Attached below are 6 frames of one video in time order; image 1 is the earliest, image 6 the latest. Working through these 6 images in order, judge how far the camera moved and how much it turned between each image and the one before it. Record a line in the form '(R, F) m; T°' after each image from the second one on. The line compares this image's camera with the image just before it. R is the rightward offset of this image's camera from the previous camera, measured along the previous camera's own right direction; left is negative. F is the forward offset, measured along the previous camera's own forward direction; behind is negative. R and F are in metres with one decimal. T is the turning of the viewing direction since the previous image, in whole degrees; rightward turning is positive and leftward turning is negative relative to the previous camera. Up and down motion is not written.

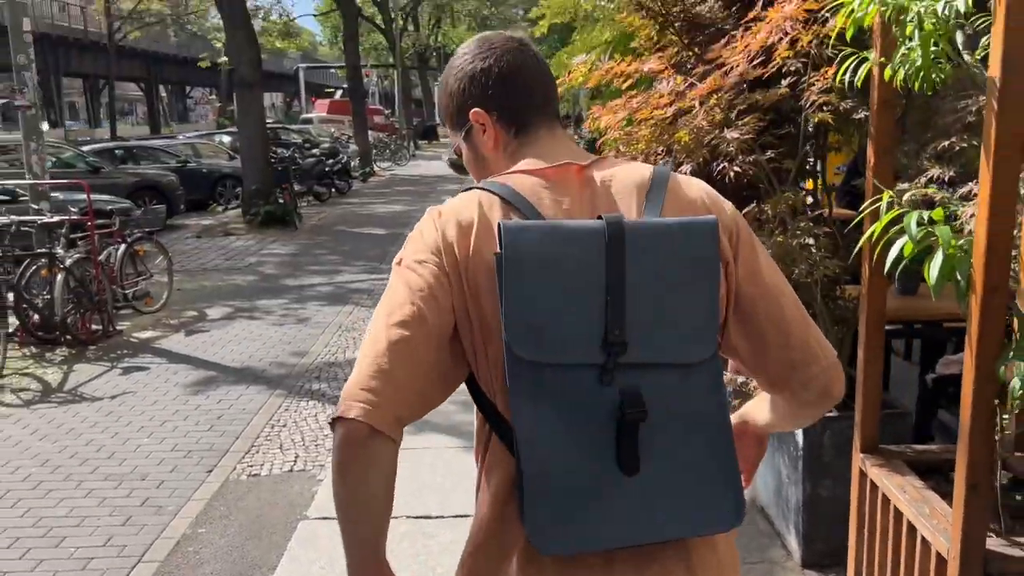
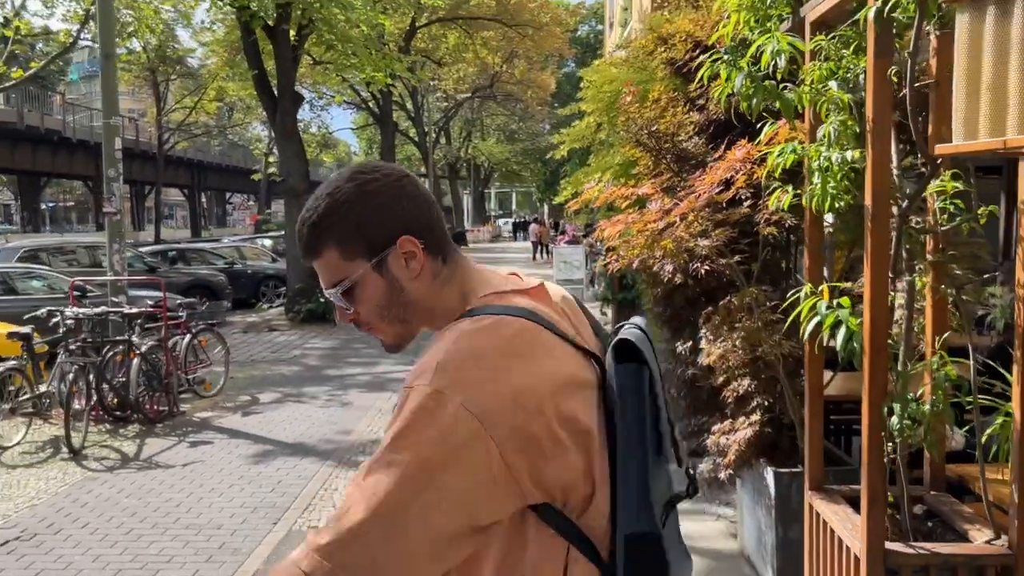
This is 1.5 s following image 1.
(0.0, -0.9) m; -2°
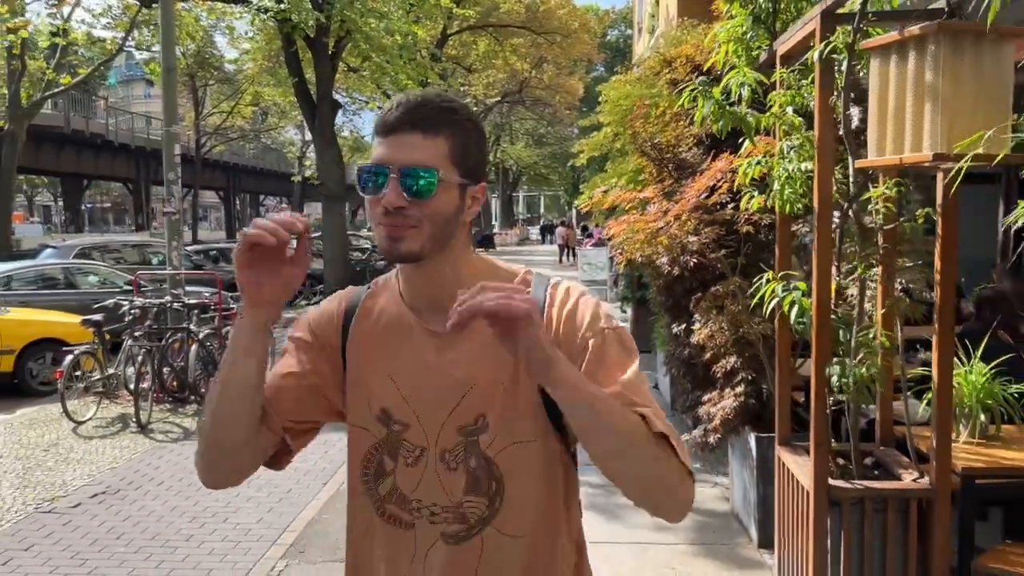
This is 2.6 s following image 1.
(0.0, -0.8) m; -2°
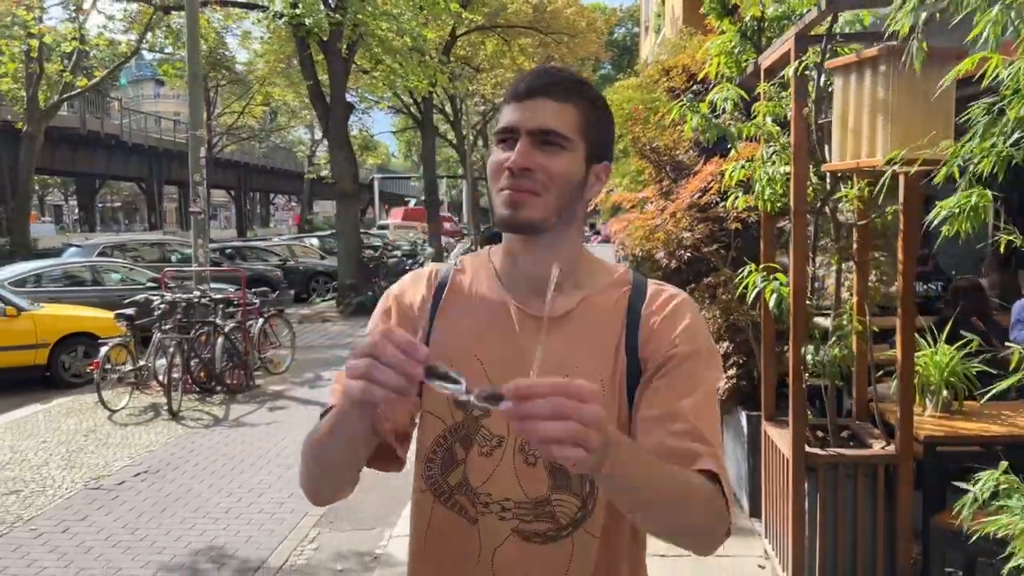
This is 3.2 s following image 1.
(0.0, -0.5) m; -1°
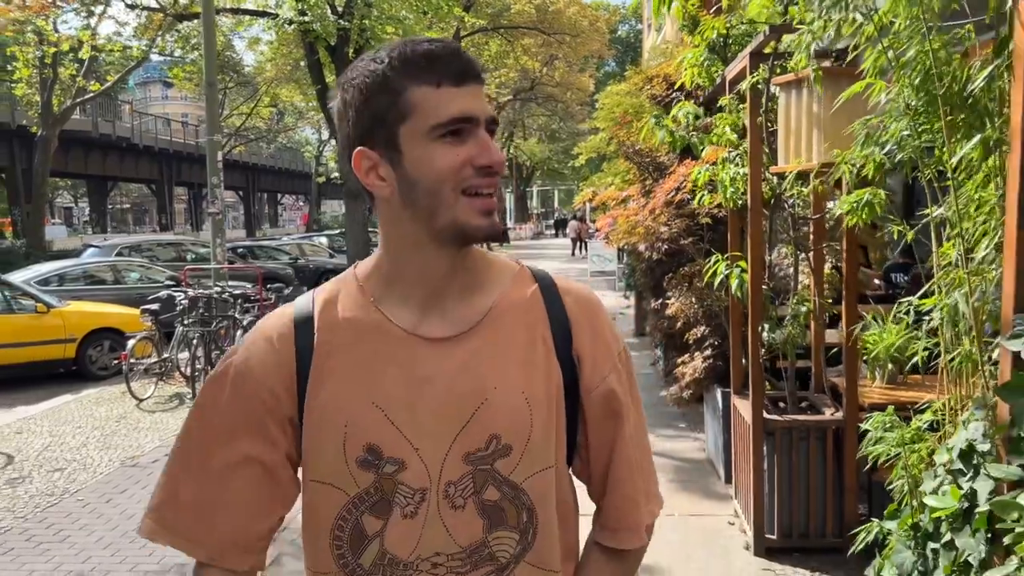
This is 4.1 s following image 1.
(+0.1, -0.6) m; 0°
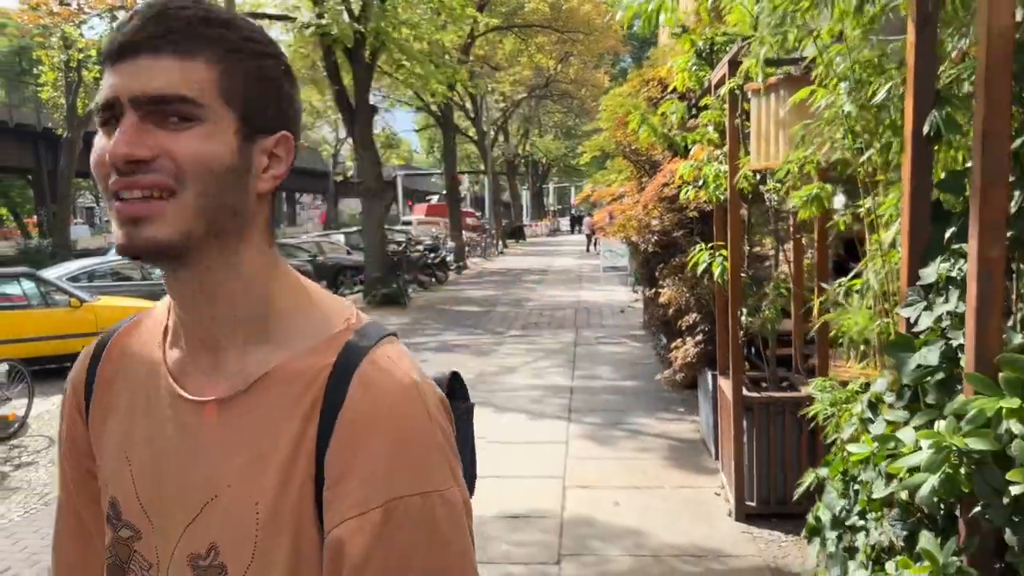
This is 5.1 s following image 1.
(+0.1, -0.5) m; -1°
